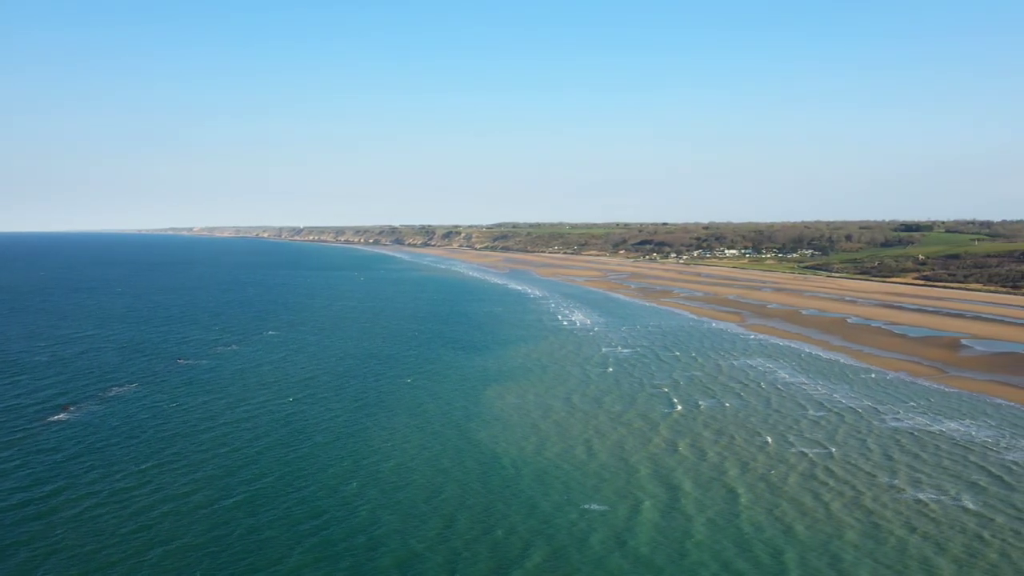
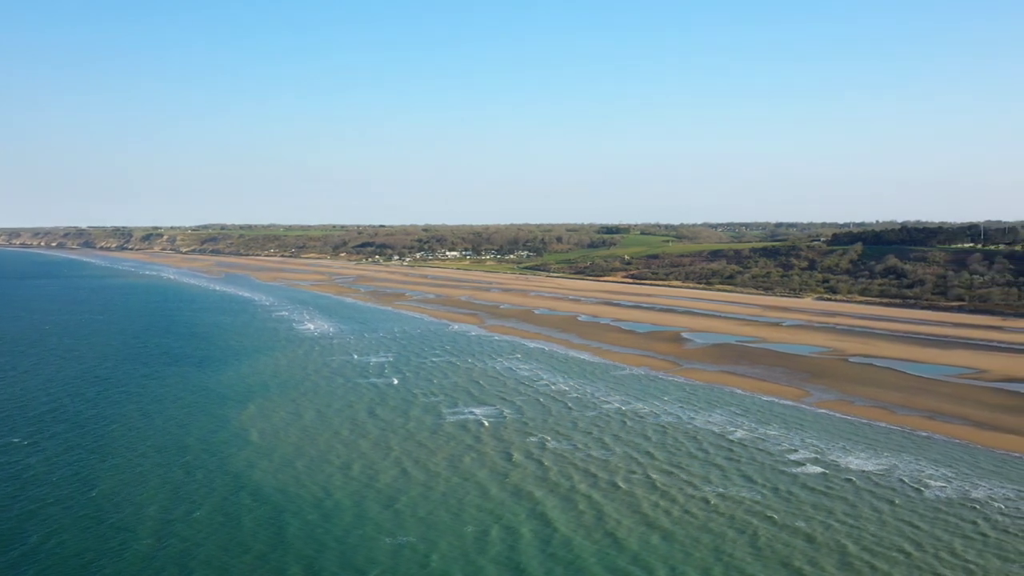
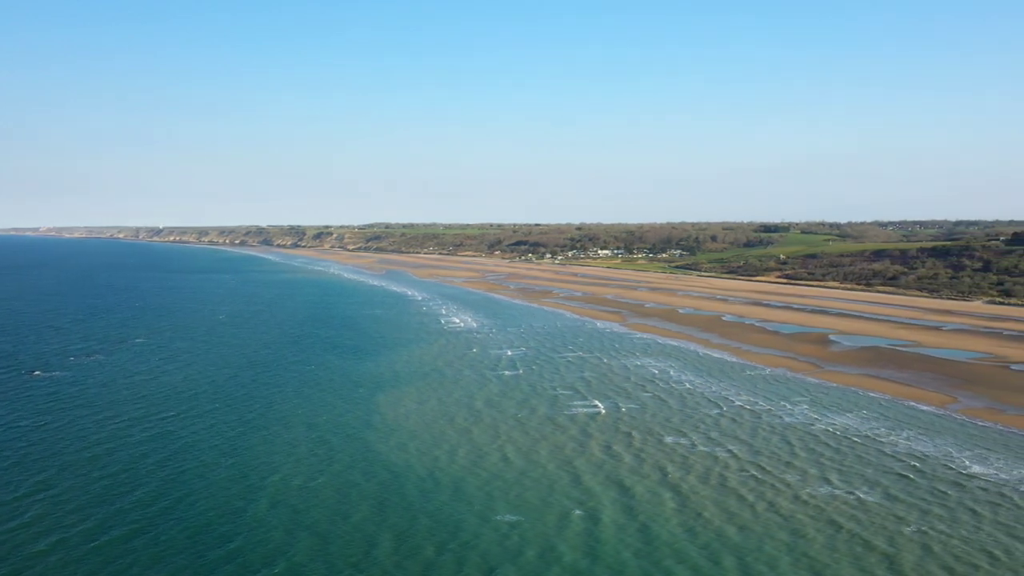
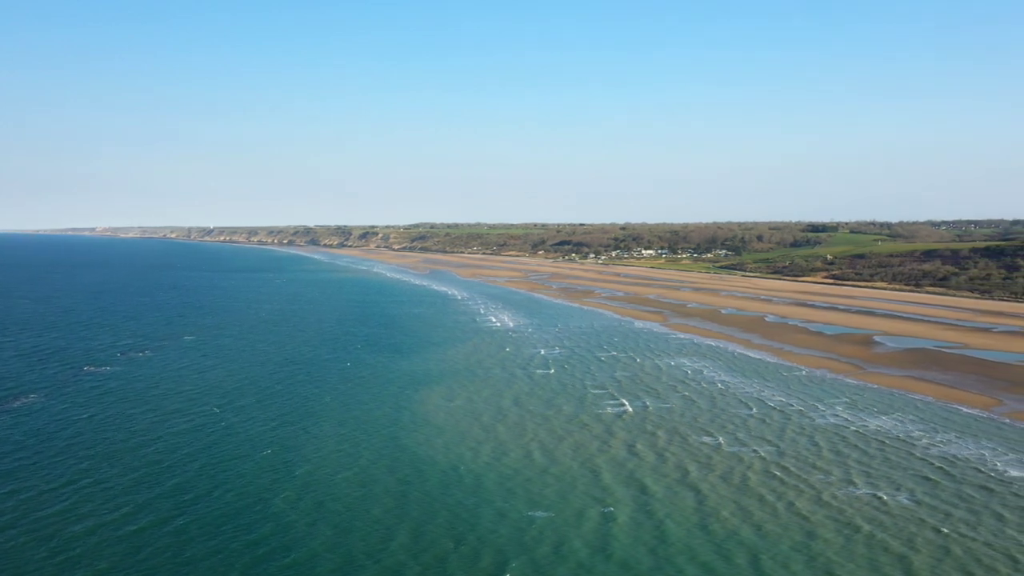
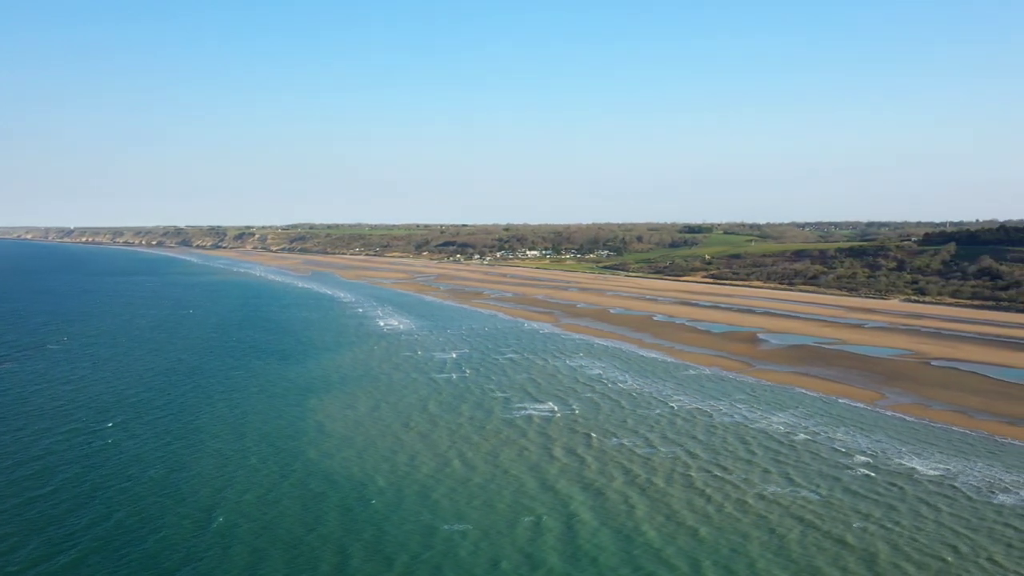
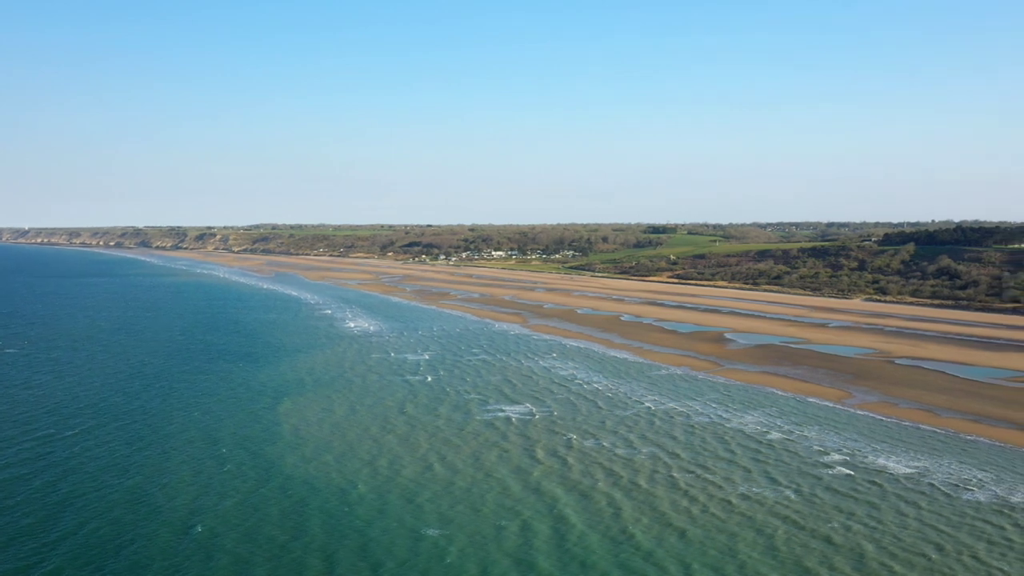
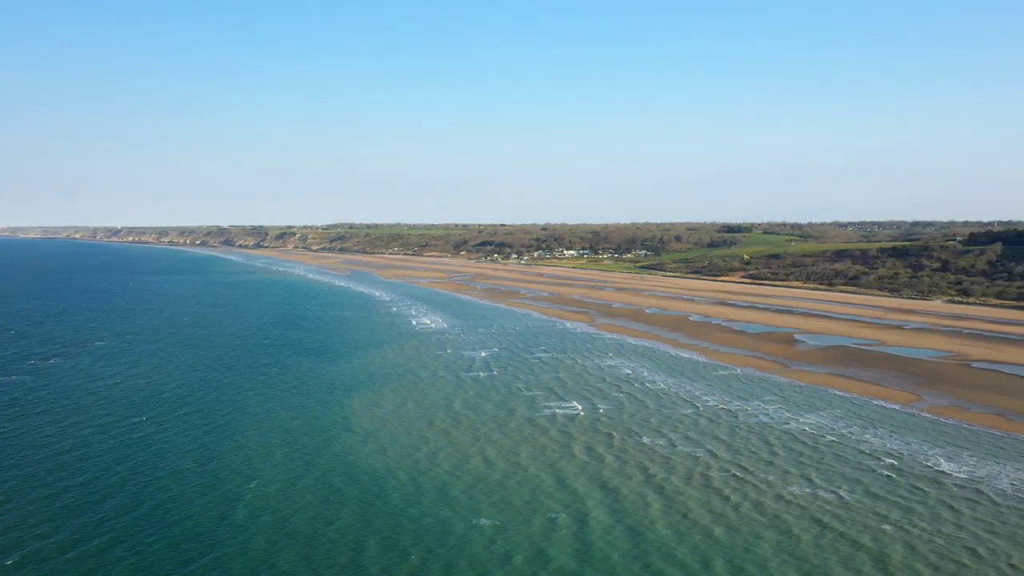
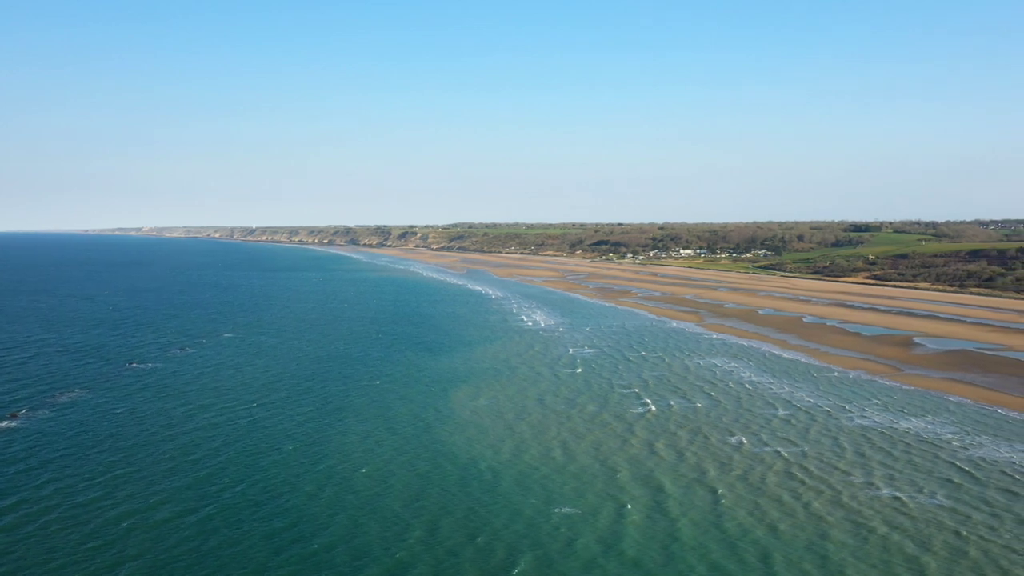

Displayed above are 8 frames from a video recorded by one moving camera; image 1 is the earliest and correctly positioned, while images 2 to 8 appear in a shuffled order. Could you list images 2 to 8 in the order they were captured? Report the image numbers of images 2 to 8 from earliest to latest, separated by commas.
8, 4, 3, 7, 5, 6, 2
